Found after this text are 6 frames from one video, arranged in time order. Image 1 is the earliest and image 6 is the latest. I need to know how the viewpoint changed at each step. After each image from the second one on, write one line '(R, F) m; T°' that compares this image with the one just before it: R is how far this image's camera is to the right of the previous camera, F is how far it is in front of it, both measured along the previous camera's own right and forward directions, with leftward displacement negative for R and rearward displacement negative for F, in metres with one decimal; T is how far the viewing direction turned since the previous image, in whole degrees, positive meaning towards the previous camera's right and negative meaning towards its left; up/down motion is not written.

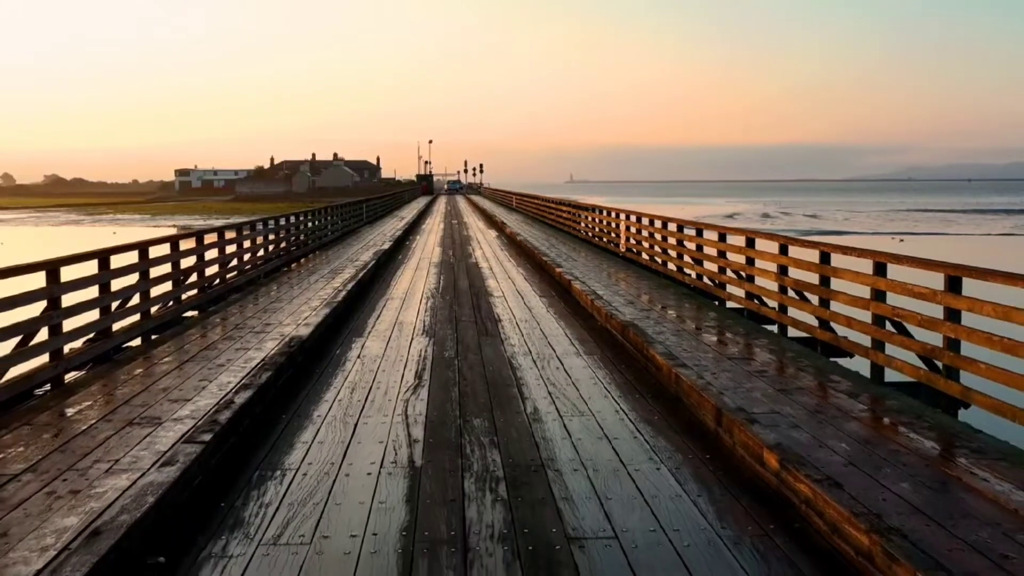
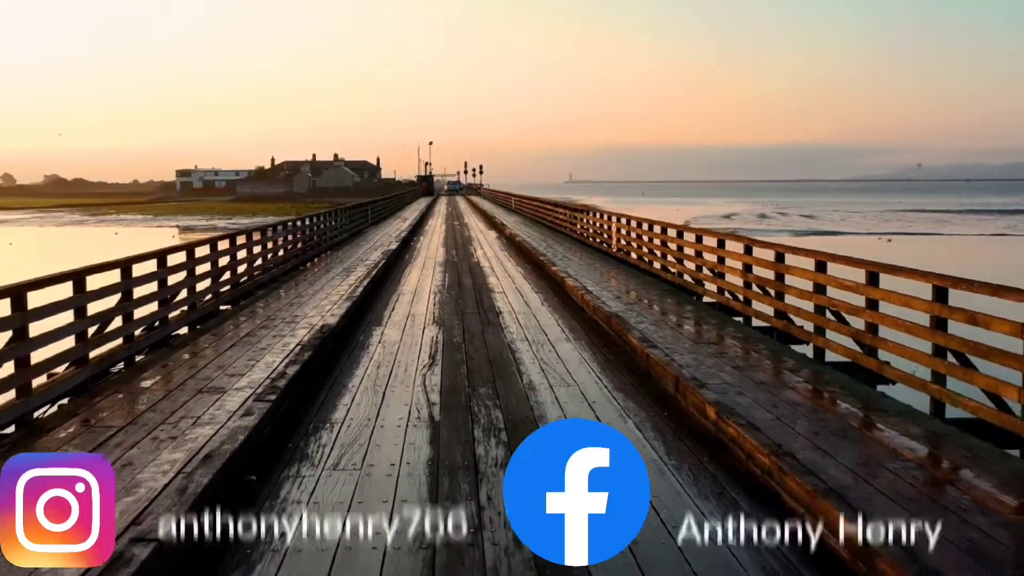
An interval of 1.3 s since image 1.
(0.0, -1.1) m; 0°
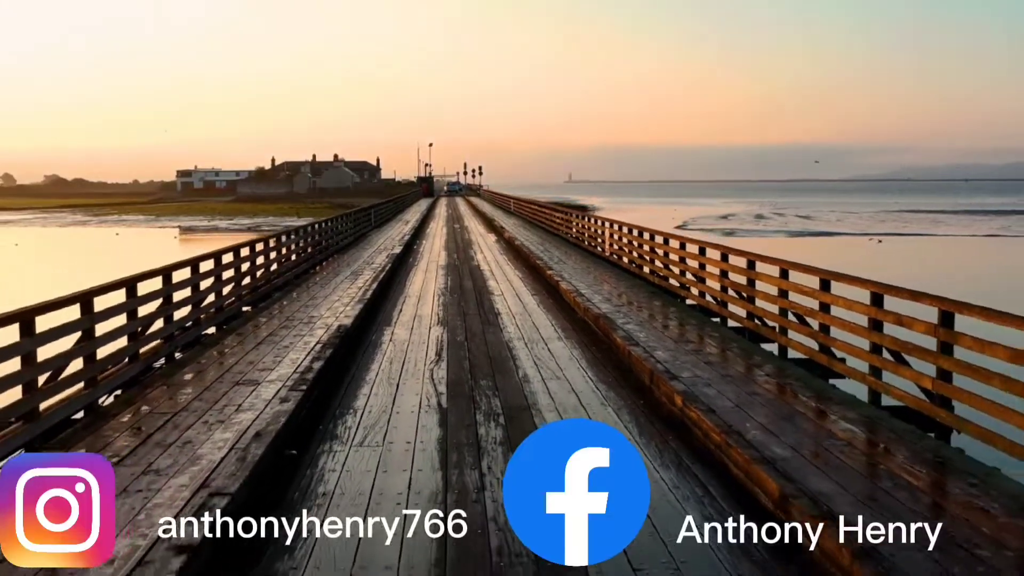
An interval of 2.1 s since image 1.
(0.0, -0.8) m; 0°
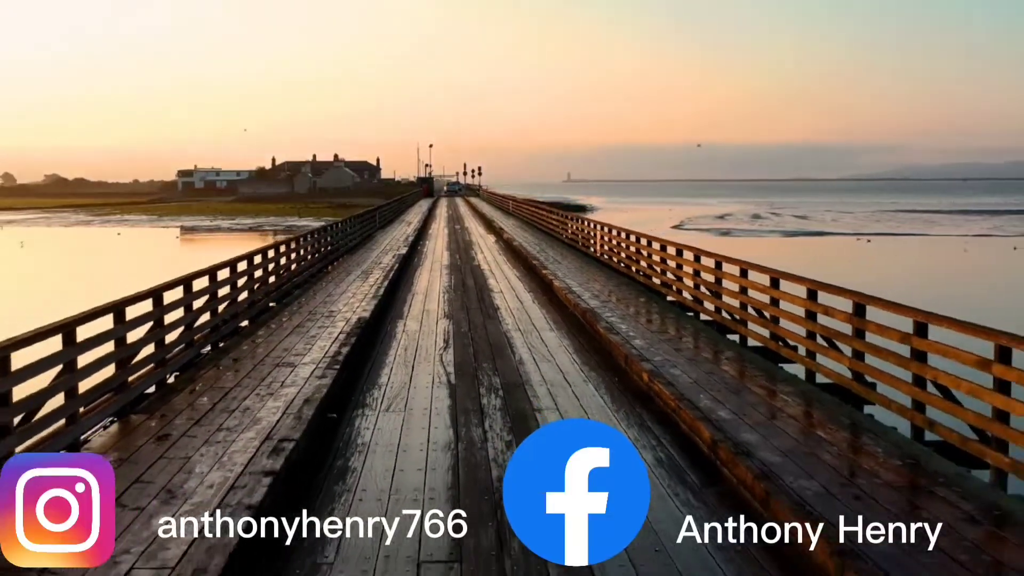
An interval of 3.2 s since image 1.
(0.0, -1.2) m; 0°
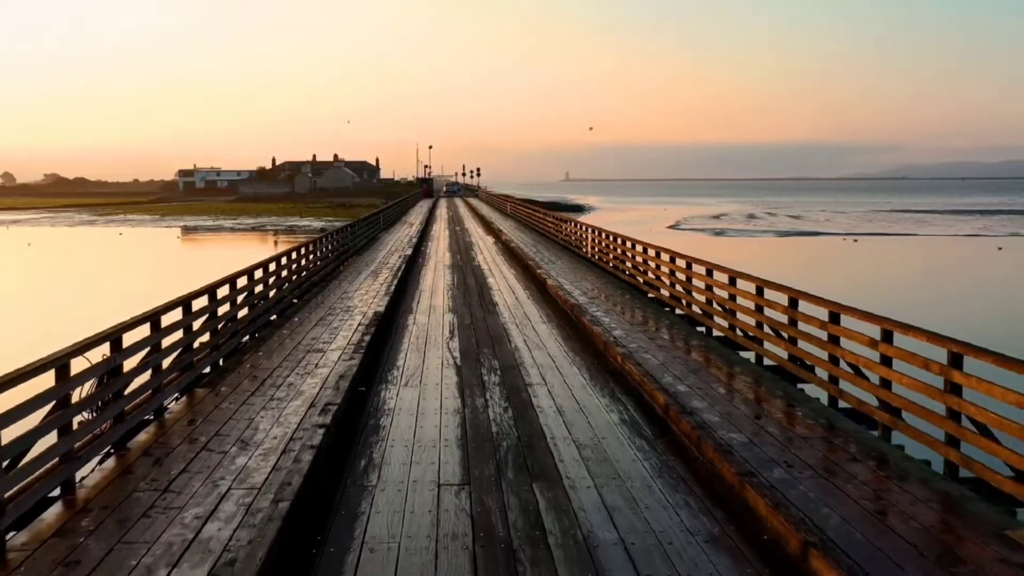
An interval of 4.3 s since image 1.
(0.0, -1.4) m; 0°
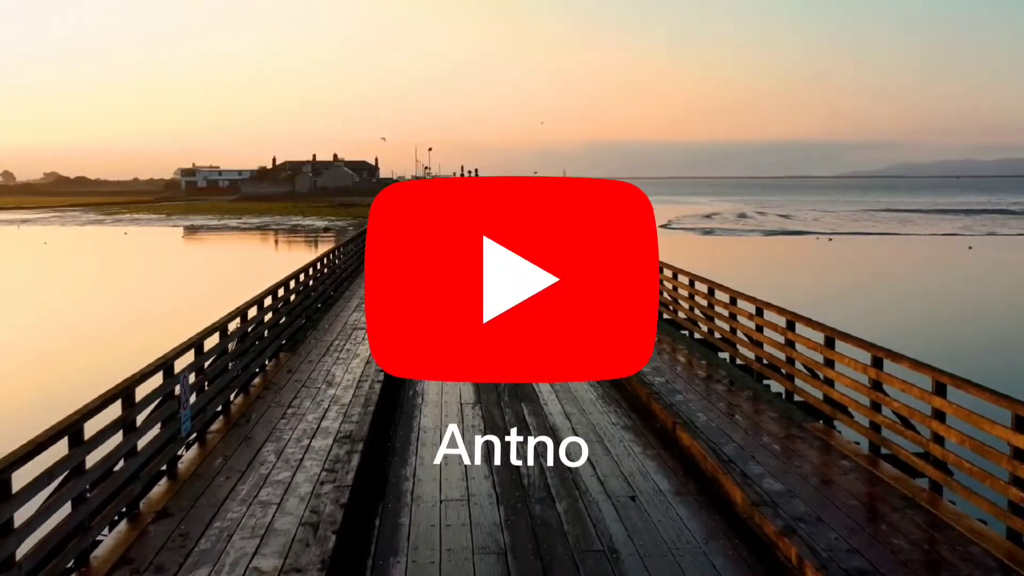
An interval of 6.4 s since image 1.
(0.0, -3.0) m; 0°
